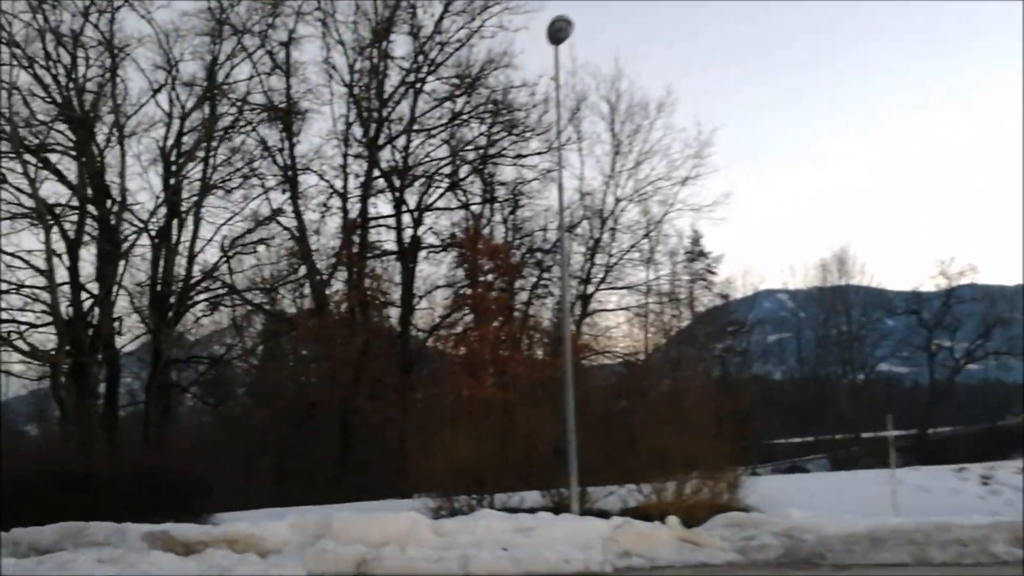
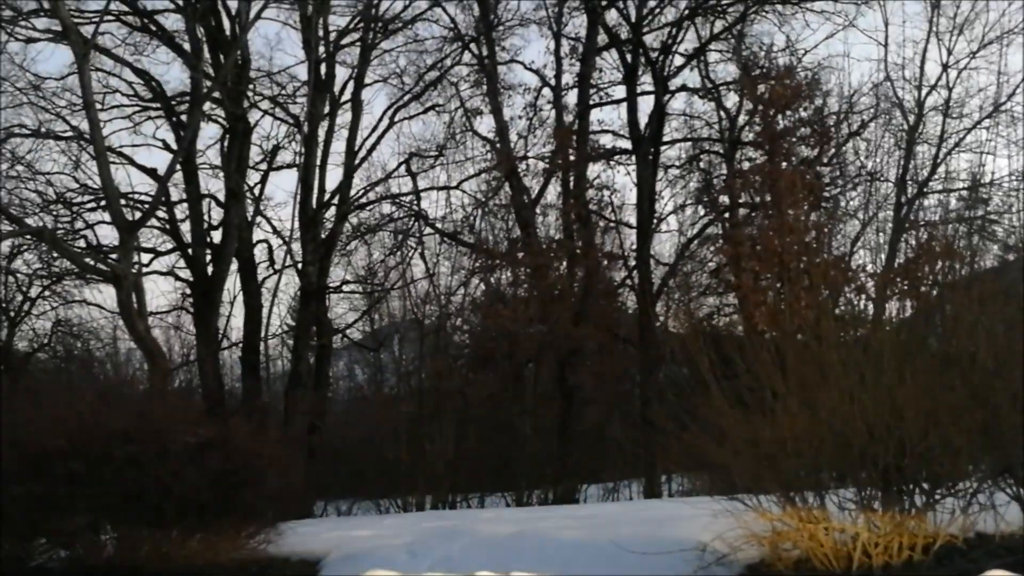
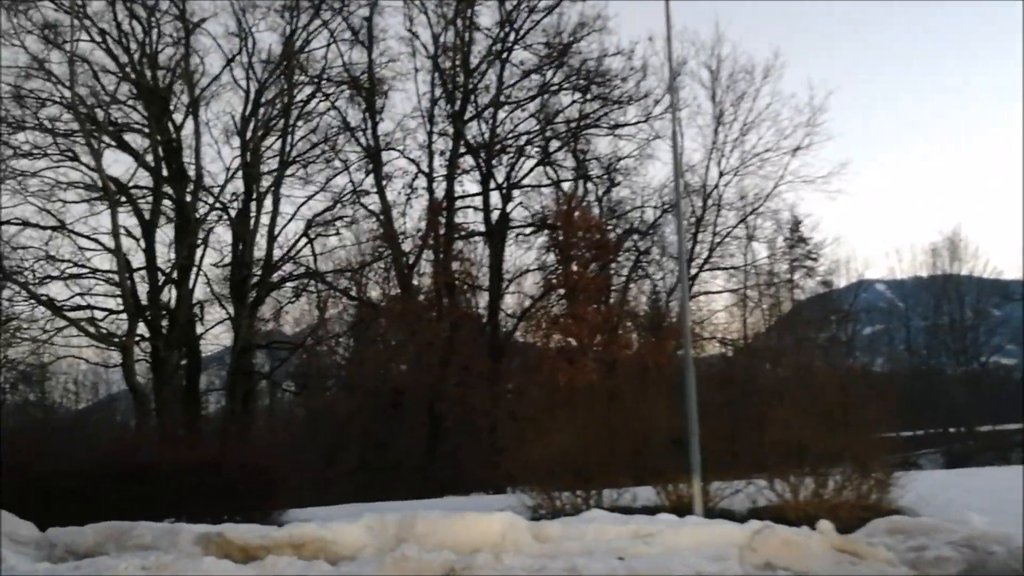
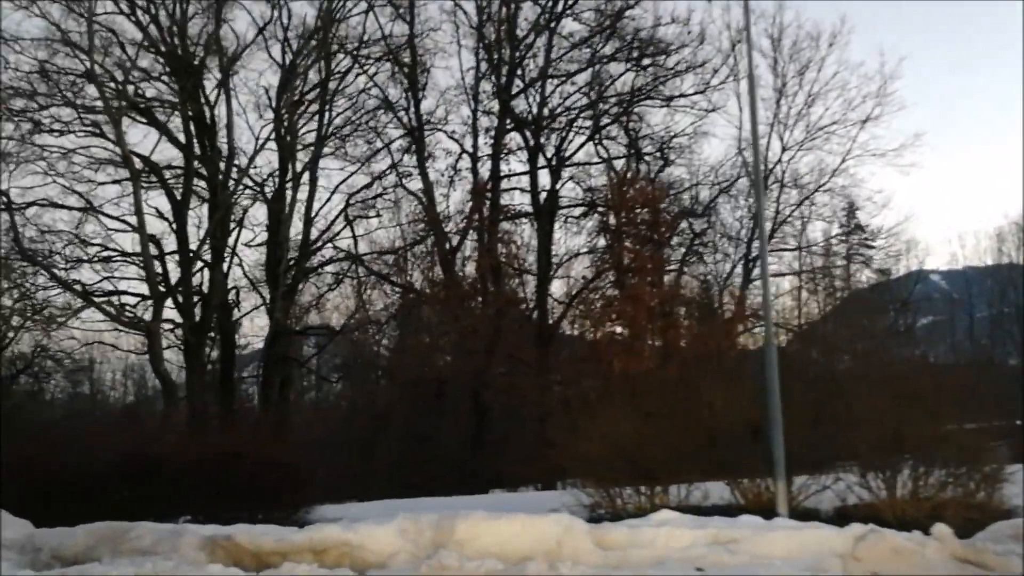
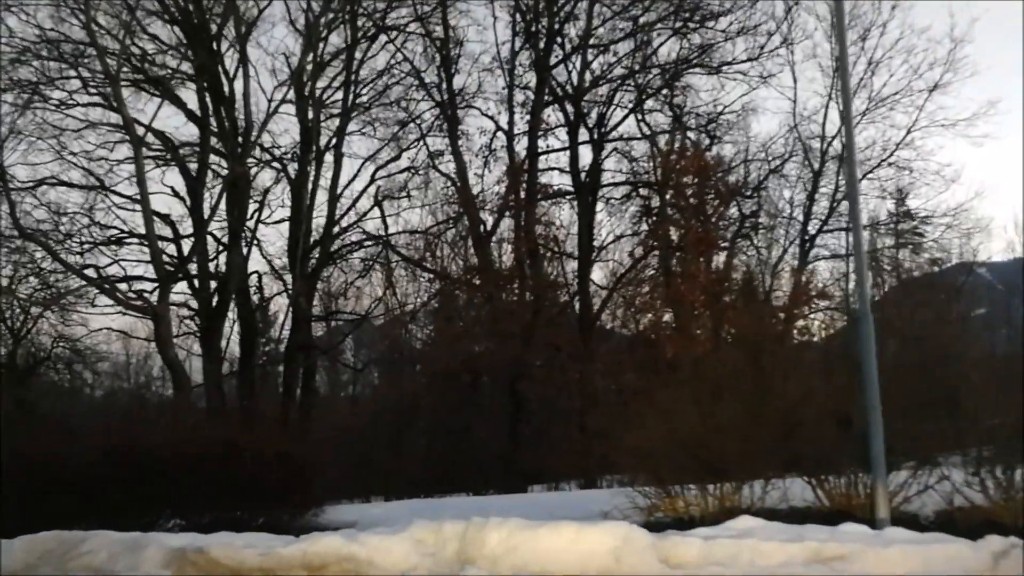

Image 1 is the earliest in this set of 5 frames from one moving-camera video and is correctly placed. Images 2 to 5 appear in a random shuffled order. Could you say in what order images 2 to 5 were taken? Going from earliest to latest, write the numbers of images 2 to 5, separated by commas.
3, 4, 5, 2
